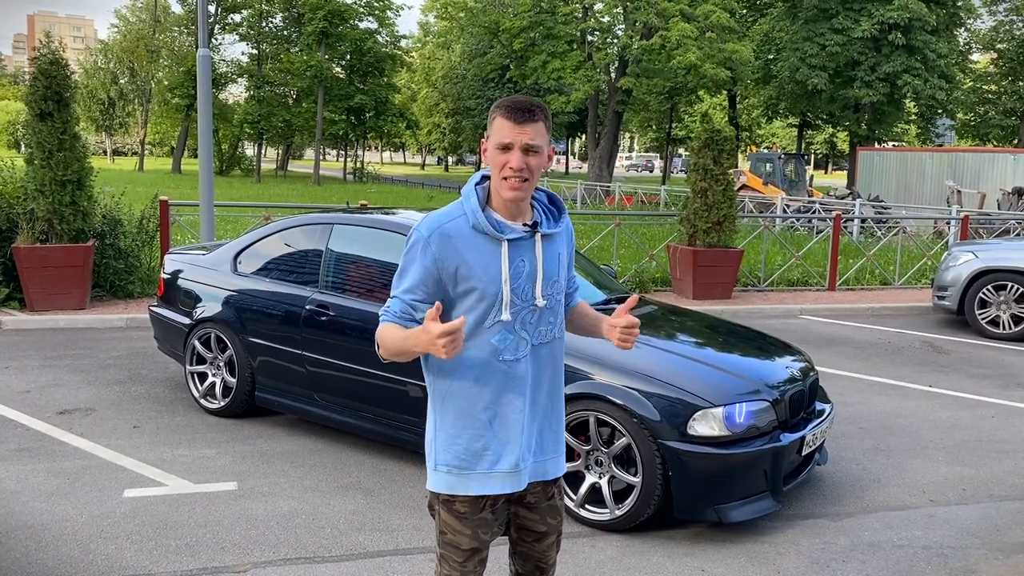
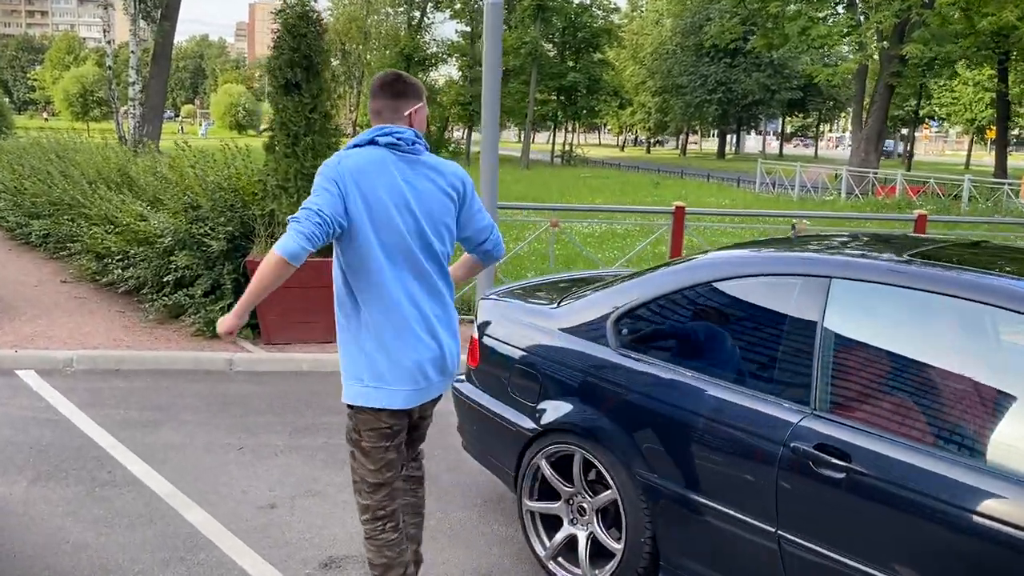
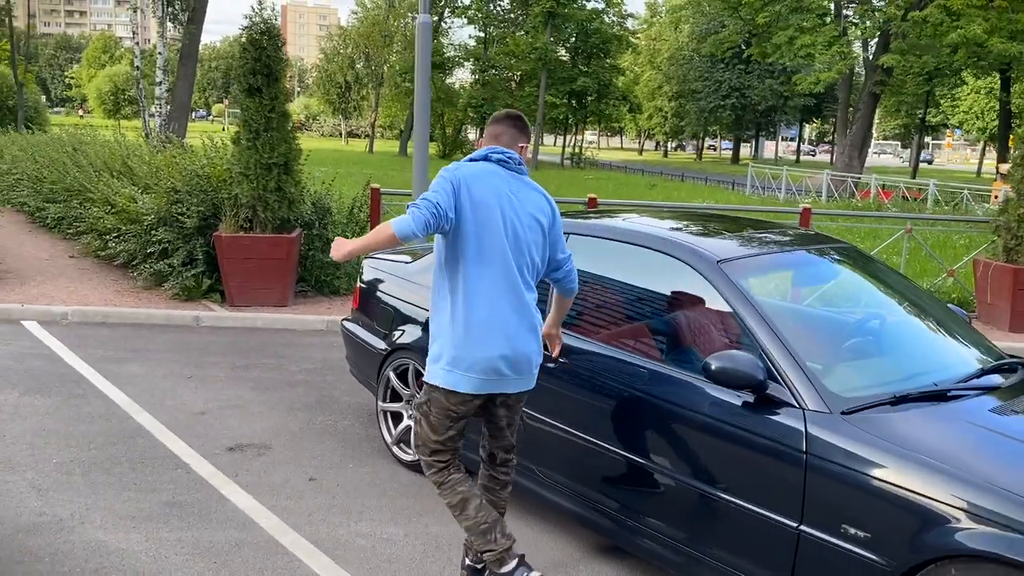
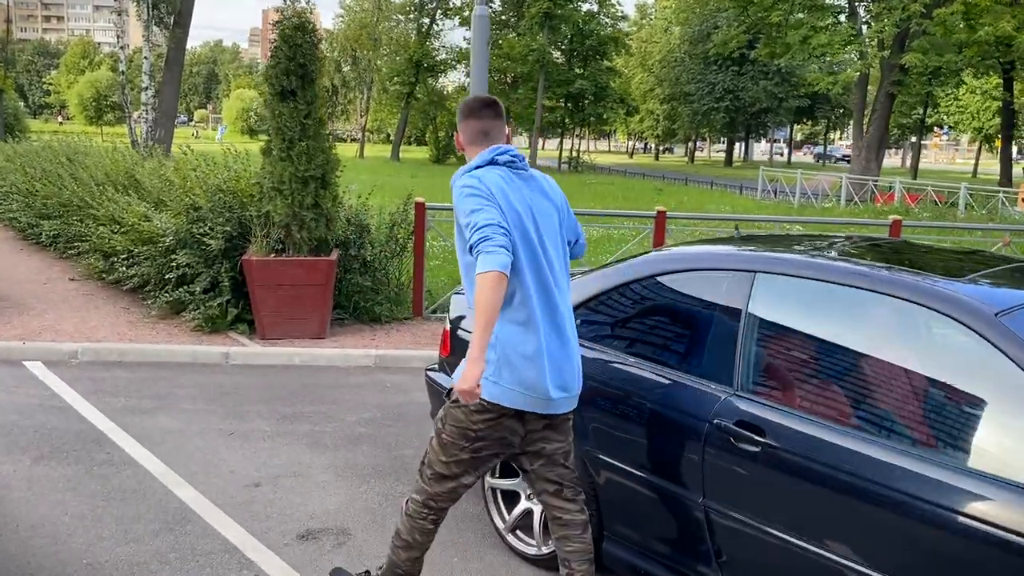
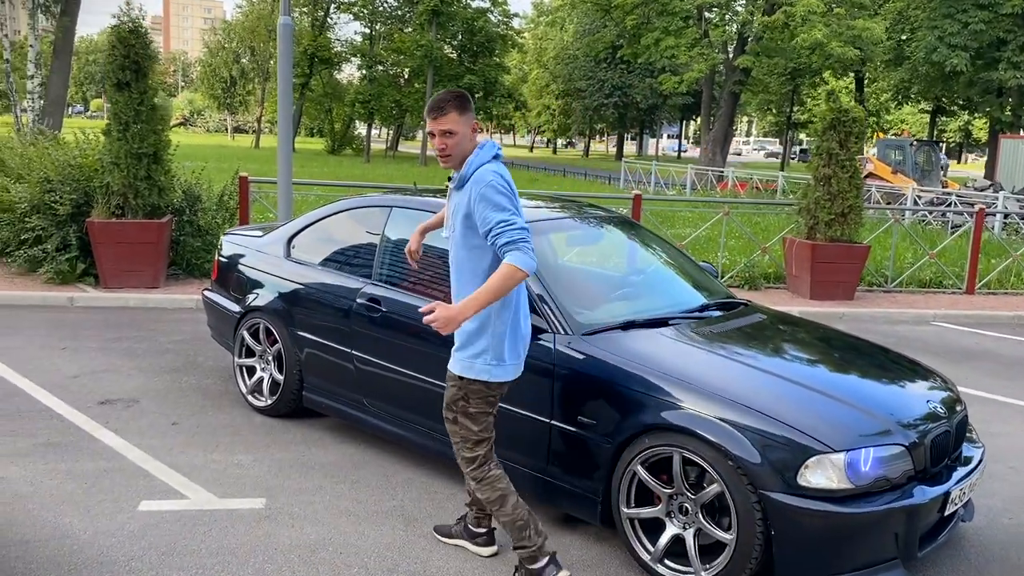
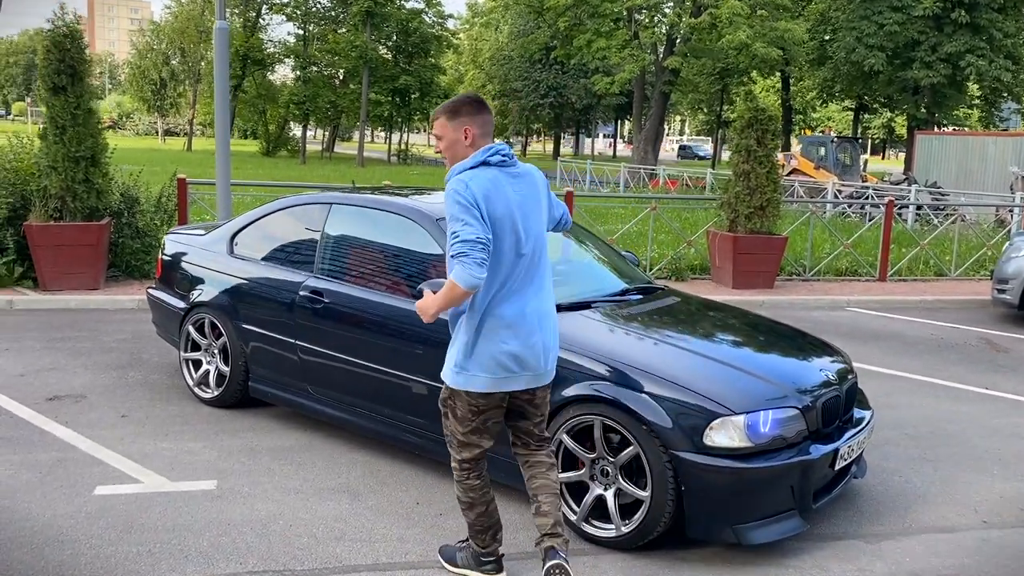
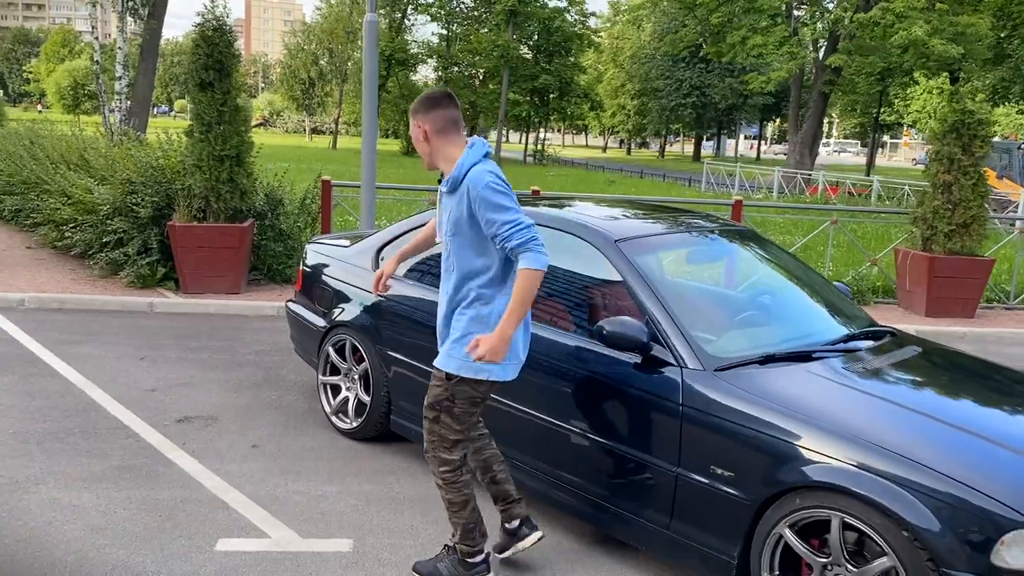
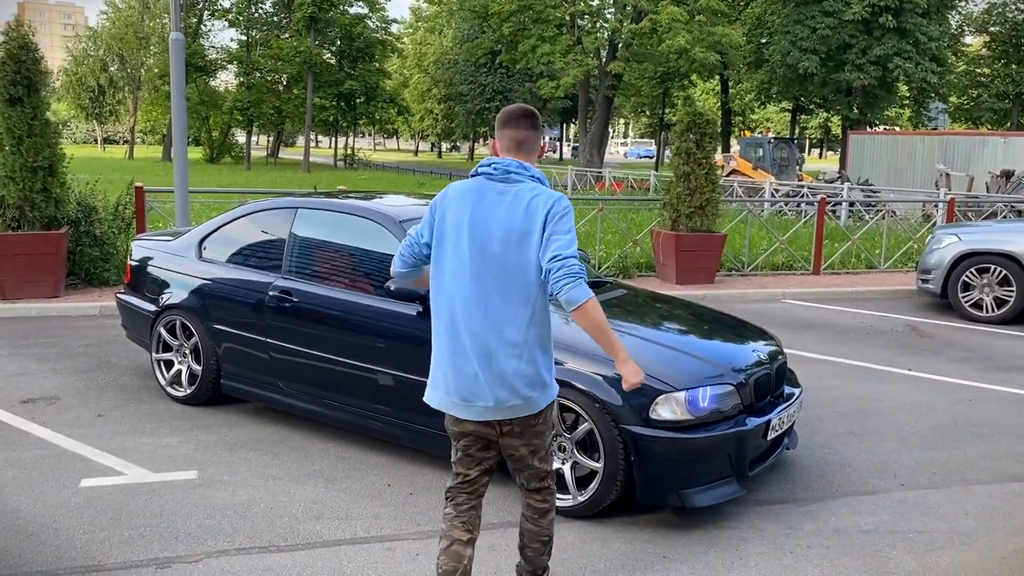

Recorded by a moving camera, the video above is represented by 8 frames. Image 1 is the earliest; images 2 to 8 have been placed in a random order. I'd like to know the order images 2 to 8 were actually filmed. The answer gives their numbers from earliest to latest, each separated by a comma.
8, 6, 5, 7, 3, 4, 2
